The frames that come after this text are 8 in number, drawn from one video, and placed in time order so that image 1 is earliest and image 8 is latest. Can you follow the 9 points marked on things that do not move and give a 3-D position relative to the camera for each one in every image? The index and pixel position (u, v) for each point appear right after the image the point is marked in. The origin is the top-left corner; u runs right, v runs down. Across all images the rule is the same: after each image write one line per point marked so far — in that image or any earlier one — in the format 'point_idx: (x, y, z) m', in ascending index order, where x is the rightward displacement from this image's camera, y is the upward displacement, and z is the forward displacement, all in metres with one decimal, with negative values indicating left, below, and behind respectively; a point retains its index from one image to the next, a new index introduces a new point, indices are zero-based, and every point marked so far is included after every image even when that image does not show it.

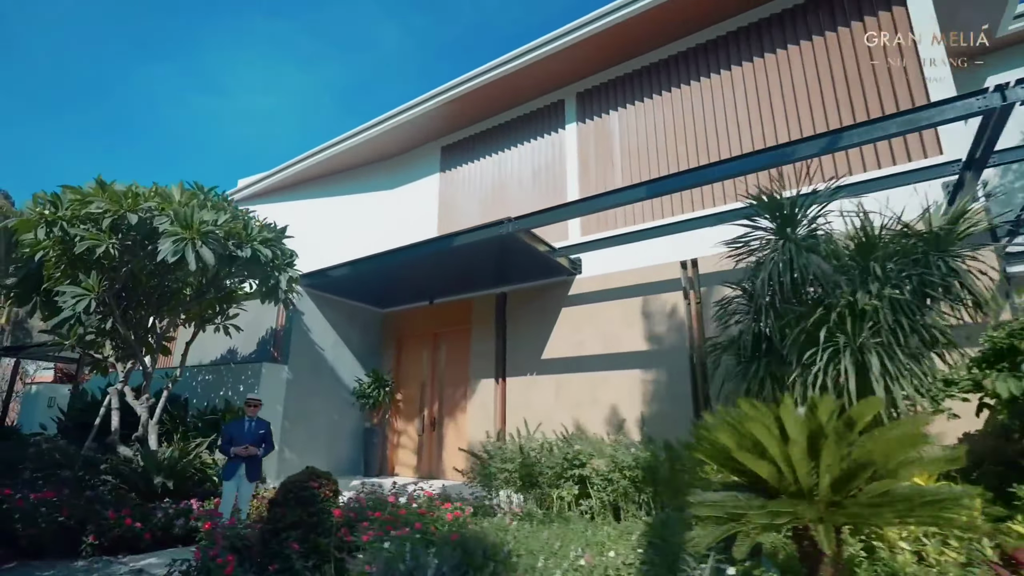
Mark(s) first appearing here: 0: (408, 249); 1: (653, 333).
0: (-1.5, +0.6, +7.7) m
1: (+2.0, -0.6, +7.1) m
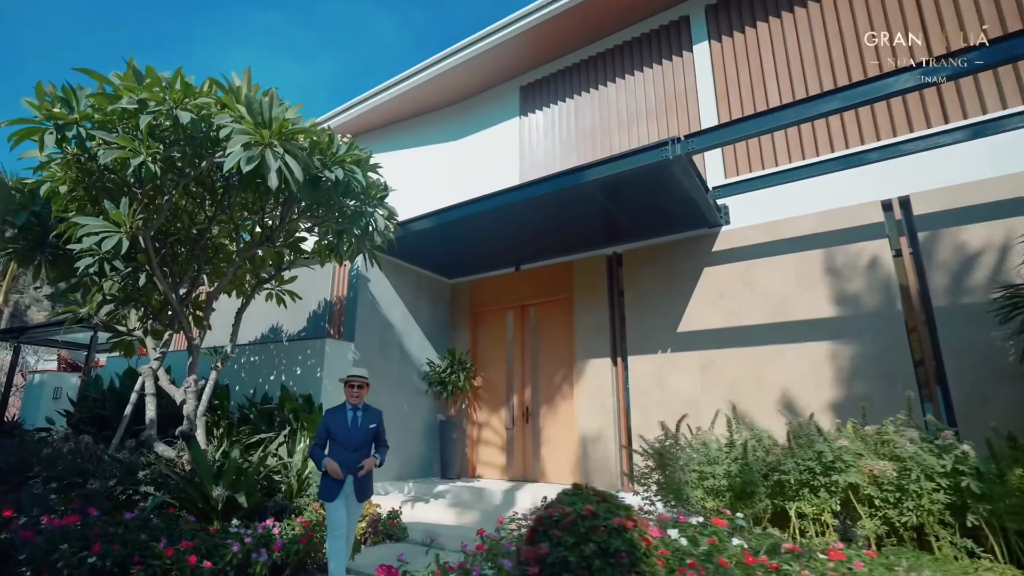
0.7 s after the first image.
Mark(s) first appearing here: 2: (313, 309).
0: (+0.1, +1.2, +6.0) m
1: (+3.6, 0.0, +5.5) m
2: (-2.8, -0.3, +7.1) m
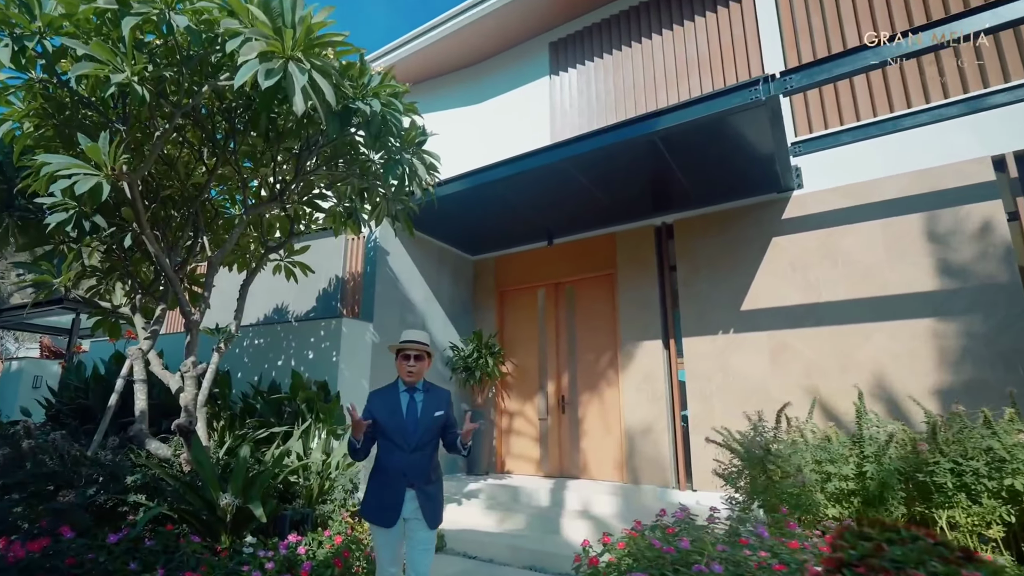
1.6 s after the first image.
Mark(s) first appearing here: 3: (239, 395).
0: (+0.6, +1.5, +5.2) m
1: (+4.1, +0.2, +4.8) m
2: (-2.3, 0.0, +6.3) m
3: (-3.0, -1.2, +5.5) m
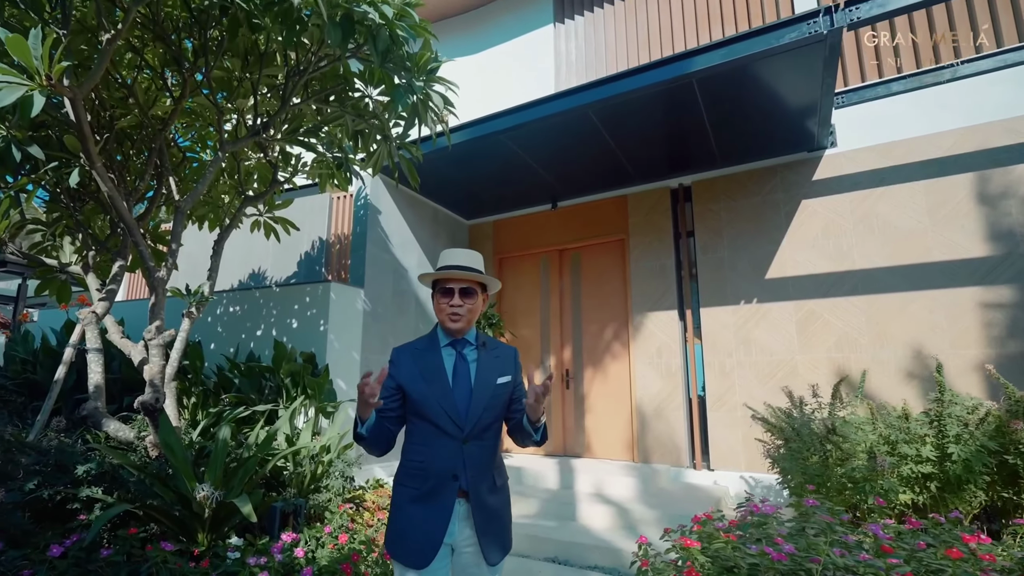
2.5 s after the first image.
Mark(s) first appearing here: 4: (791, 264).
0: (+0.7, +1.8, +4.6) m
1: (+4.2, +0.5, +4.4) m
2: (-2.3, +0.4, +5.6) m
3: (-2.9, -0.8, +4.9) m
4: (+2.9, +0.2, +5.3) m
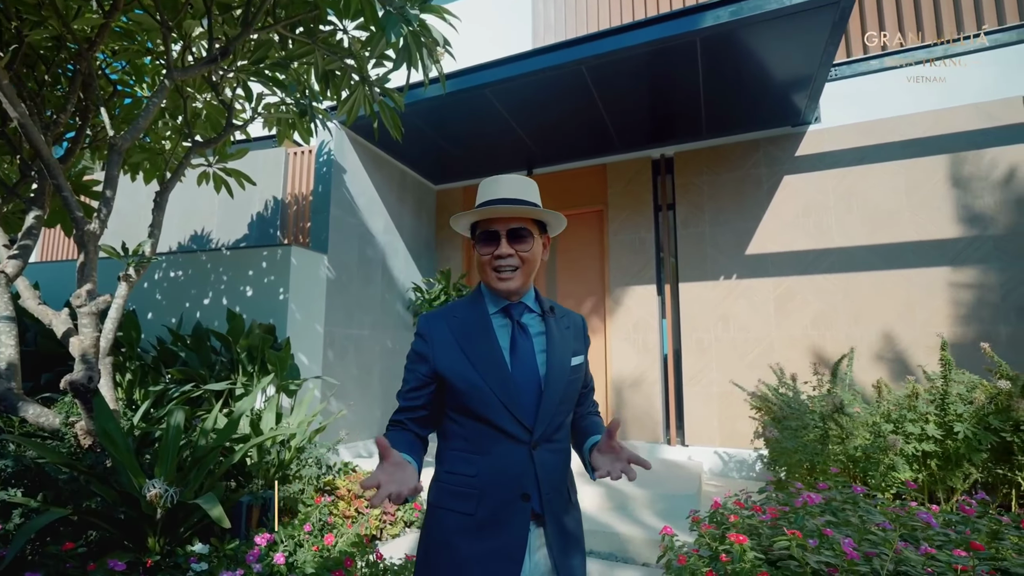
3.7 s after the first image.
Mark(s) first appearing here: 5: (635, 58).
0: (+0.6, +2.0, +4.3) m
1: (+4.1, +0.7, +4.5) m
2: (-2.5, +0.8, +5.0) m
3: (-3.1, -0.5, +4.3) m
4: (+2.6, +0.5, +5.2) m
5: (+1.0, +1.9, +4.3) m
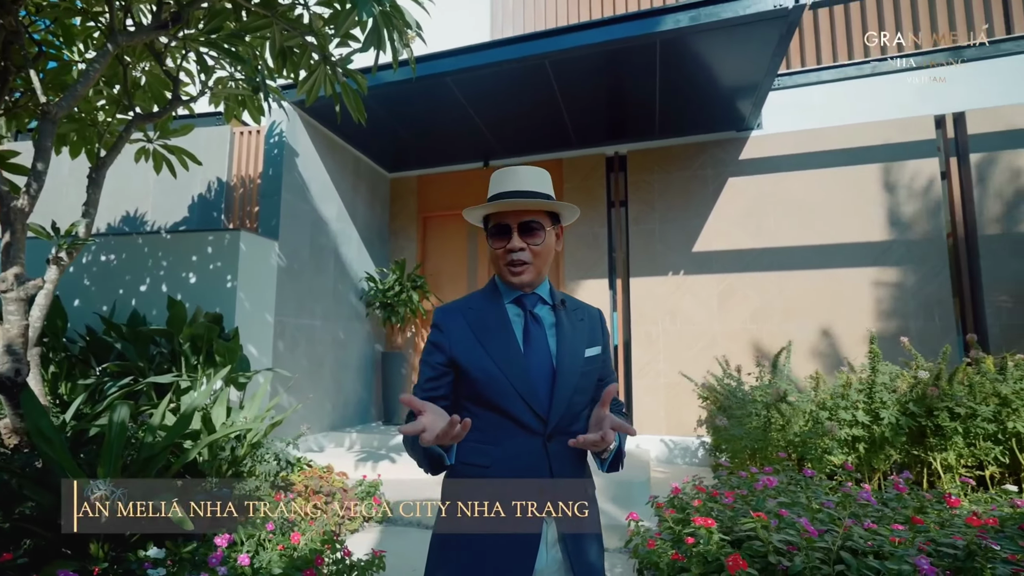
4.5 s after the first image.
0: (+0.3, +2.1, +4.3) m
1: (+3.7, +0.7, +5.0) m
2: (-2.9, +0.9, +4.7) m
3: (-3.4, -0.3, +4.0) m
4: (+2.2, +0.5, +5.5) m
5: (+0.7, +2.0, +4.4) m
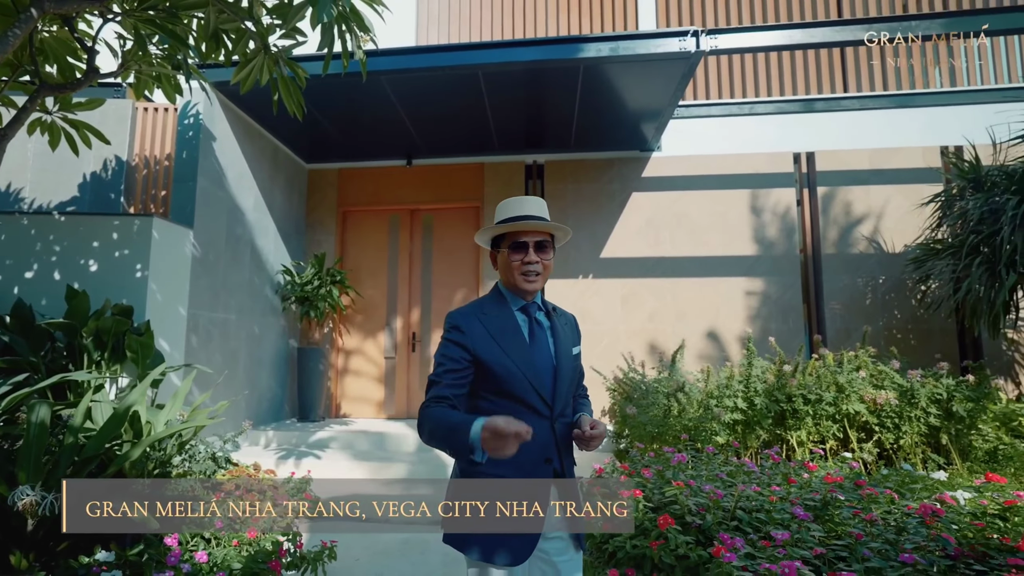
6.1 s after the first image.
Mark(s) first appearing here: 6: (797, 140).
0: (-0.3, +2.1, +4.5) m
1: (+2.9, +0.6, +5.9) m
2: (-3.5, +1.0, +4.2) m
3: (-3.9, -0.2, +3.4) m
4: (+1.3, +0.5, +6.1) m
5: (+0.1, +2.0, +4.7) m
6: (+3.3, +1.7, +5.9) m
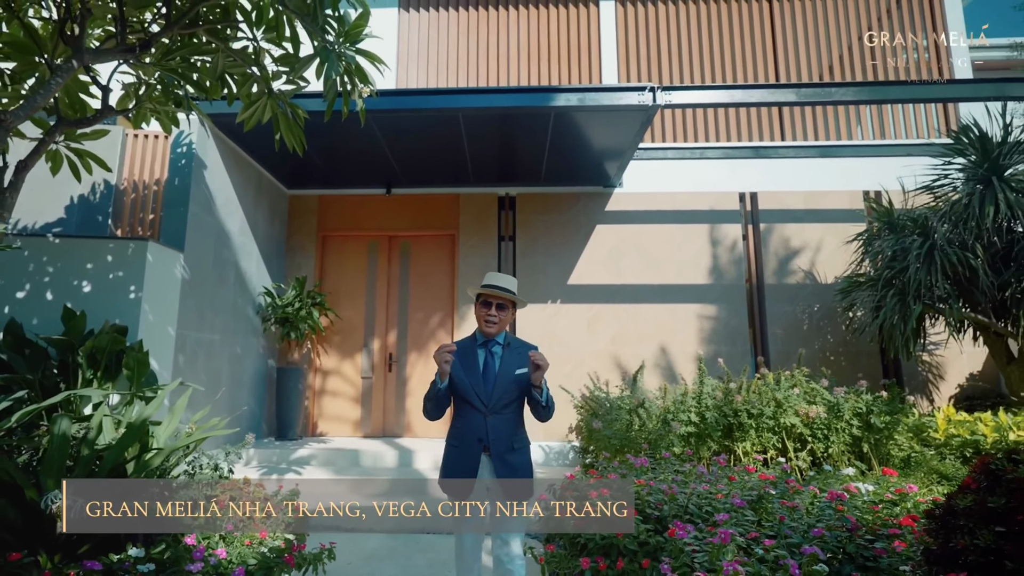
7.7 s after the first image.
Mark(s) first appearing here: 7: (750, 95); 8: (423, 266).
0: (-0.5, +1.9, +5.0) m
1: (+2.5, +0.3, +6.5) m
2: (-3.7, +0.8, +4.4) m
3: (-4.0, -0.4, +3.5) m
4: (+0.9, +0.2, +6.6) m
5: (-0.1, +1.7, +5.2) m
6: (+3.0, +1.4, +6.6) m
7: (+2.4, +2.0, +5.2) m
8: (-1.2, +0.3, +6.6) m
